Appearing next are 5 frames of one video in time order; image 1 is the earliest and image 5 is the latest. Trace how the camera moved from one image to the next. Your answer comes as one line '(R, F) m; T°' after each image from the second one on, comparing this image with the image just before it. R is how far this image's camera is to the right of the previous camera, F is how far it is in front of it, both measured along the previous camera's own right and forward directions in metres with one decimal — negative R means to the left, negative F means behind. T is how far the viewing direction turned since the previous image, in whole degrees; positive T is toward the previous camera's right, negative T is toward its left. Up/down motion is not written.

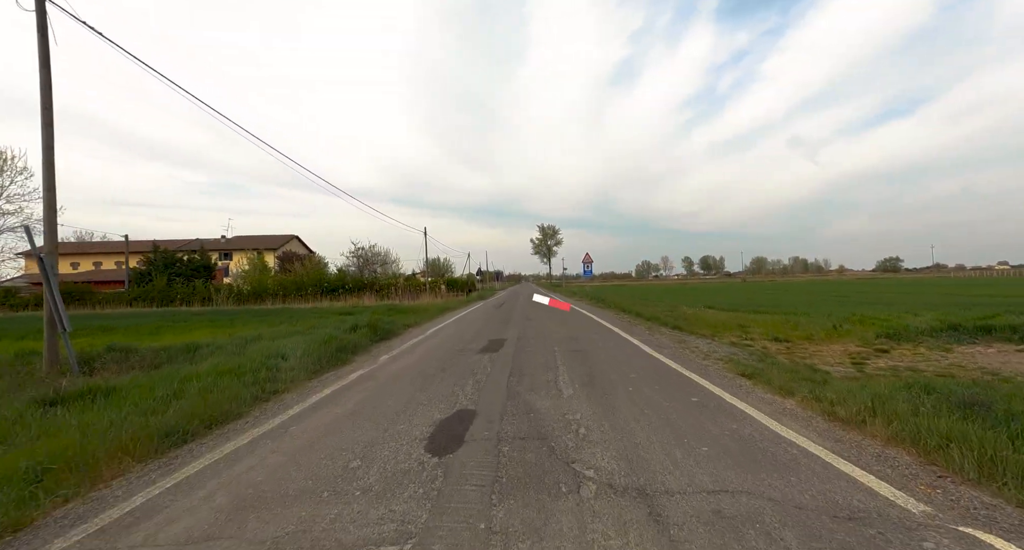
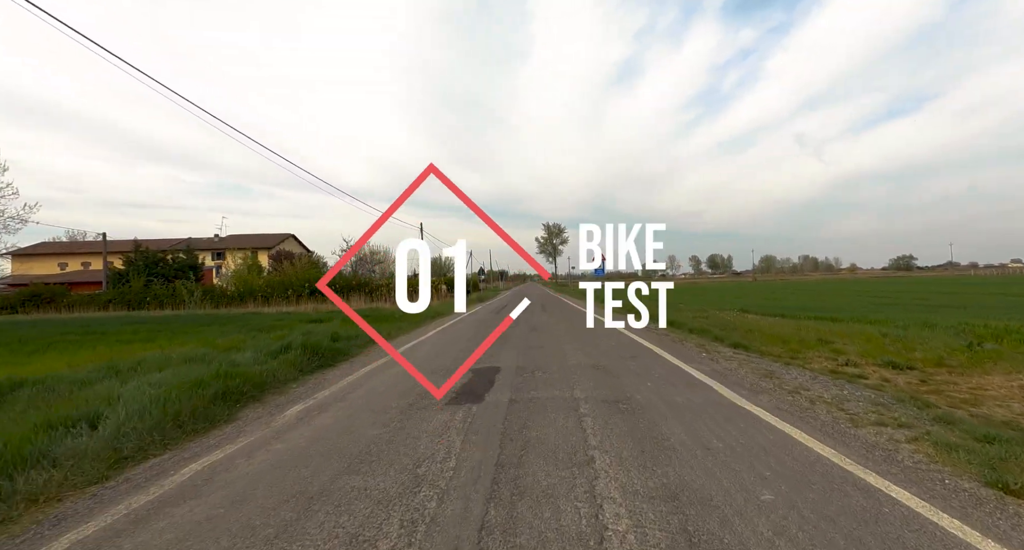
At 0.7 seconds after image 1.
(+0.1, +1.8) m; -1°
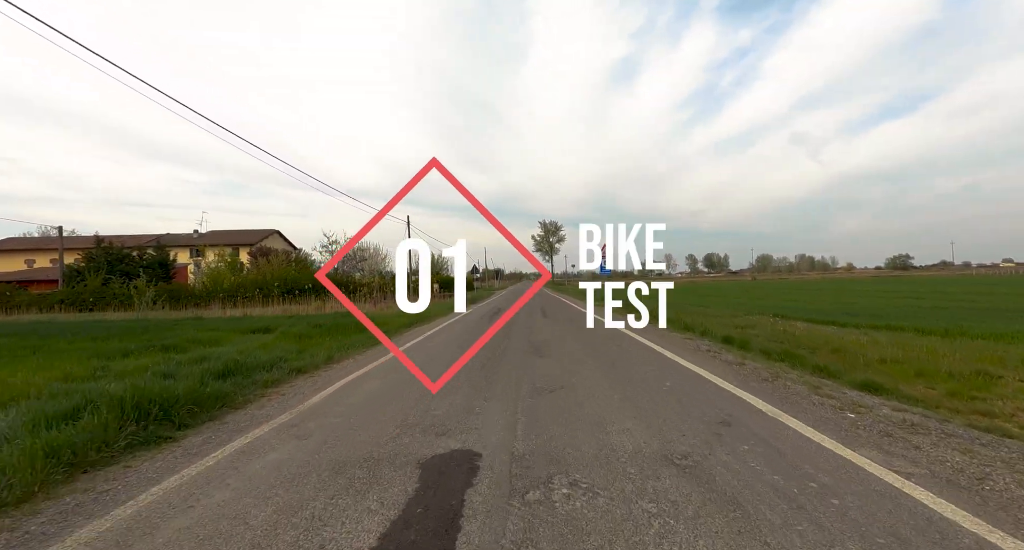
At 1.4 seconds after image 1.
(0.0, +1.9) m; +1°
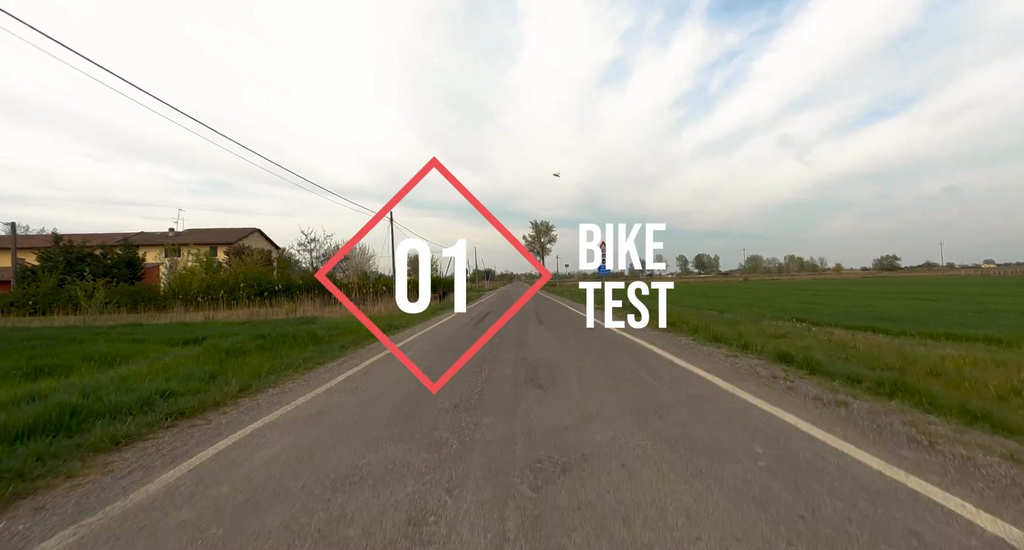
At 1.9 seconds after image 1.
(0.0, +1.3) m; +1°
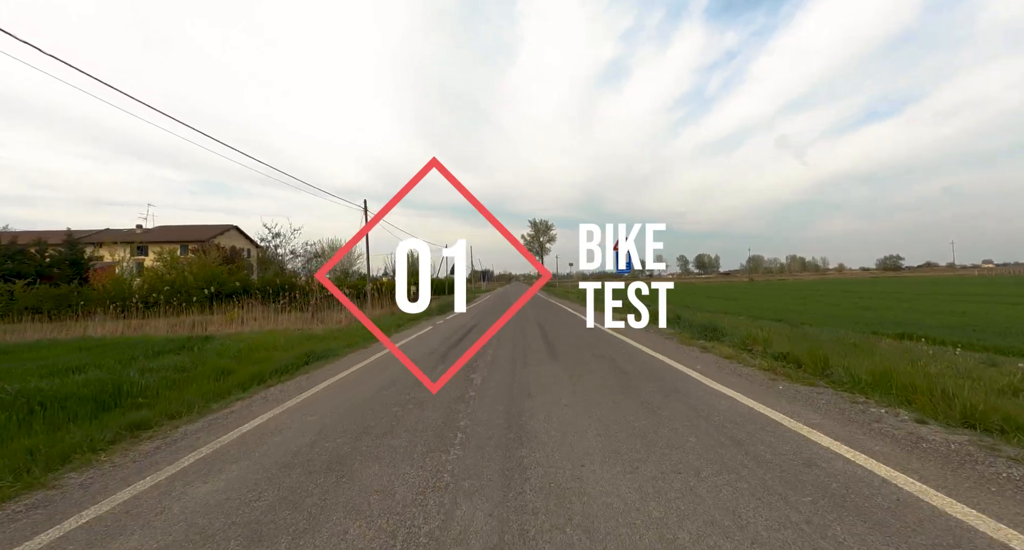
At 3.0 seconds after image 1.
(+0.1, +3.0) m; 0°
